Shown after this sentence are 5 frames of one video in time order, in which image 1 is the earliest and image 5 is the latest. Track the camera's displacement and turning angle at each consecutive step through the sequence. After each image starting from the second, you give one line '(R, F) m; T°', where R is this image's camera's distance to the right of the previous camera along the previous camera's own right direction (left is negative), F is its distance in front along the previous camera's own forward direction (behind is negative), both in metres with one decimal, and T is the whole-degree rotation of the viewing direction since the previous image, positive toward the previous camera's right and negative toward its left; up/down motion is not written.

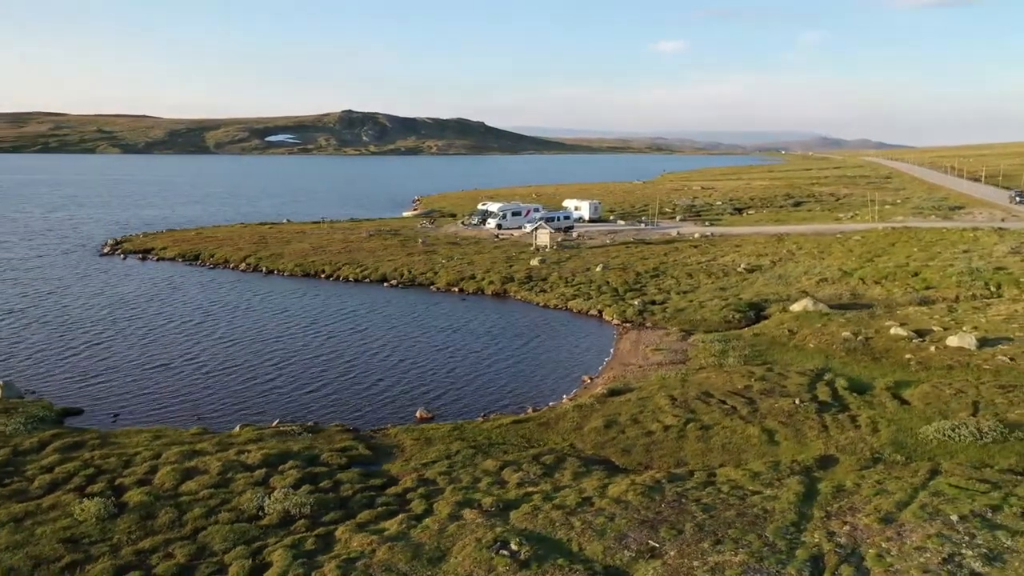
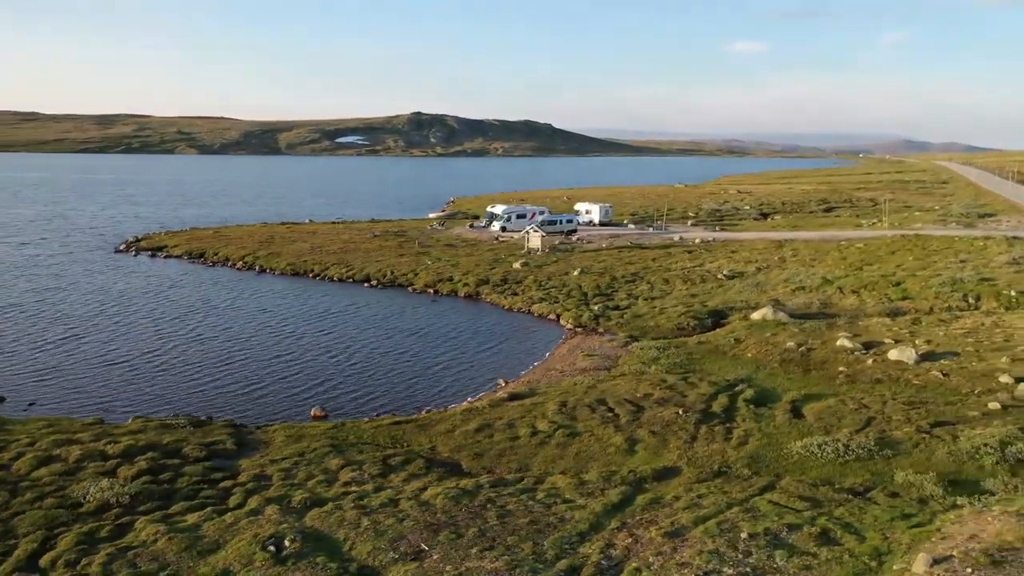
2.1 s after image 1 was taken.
(+6.2, 0.0) m; -5°
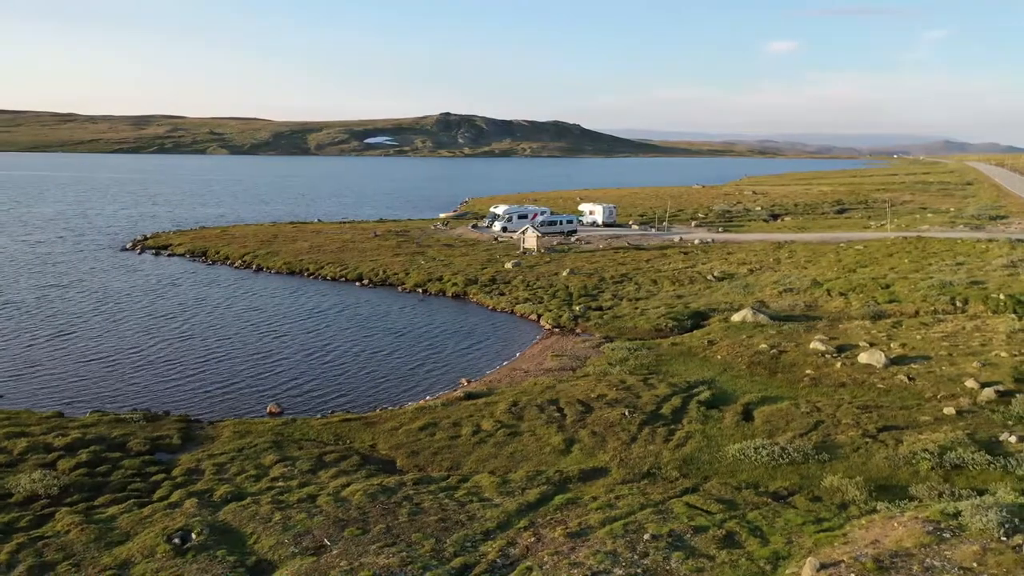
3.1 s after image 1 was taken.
(+2.7, 0.0) m; -2°
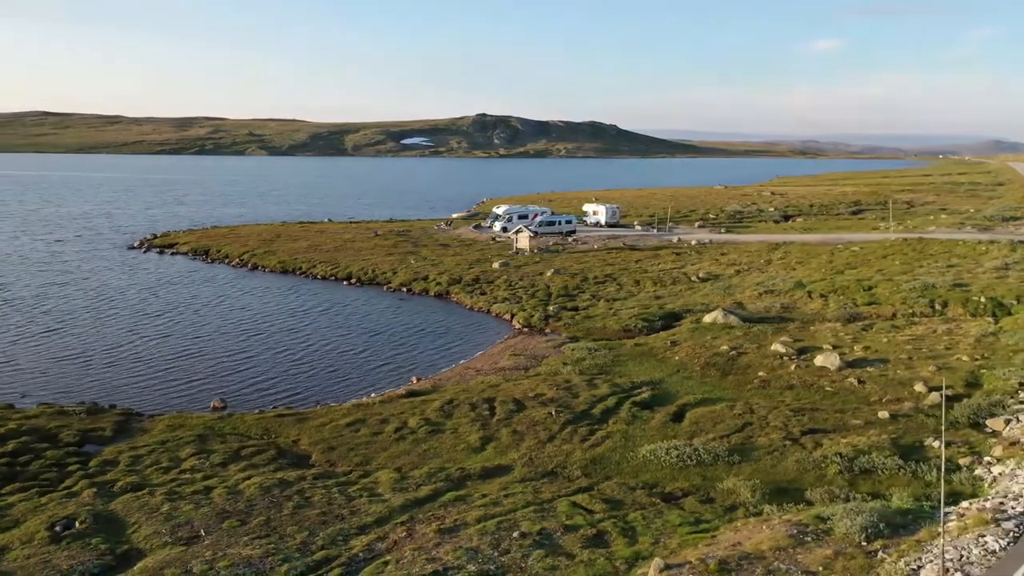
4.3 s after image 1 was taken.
(+3.6, 0.0) m; -2°
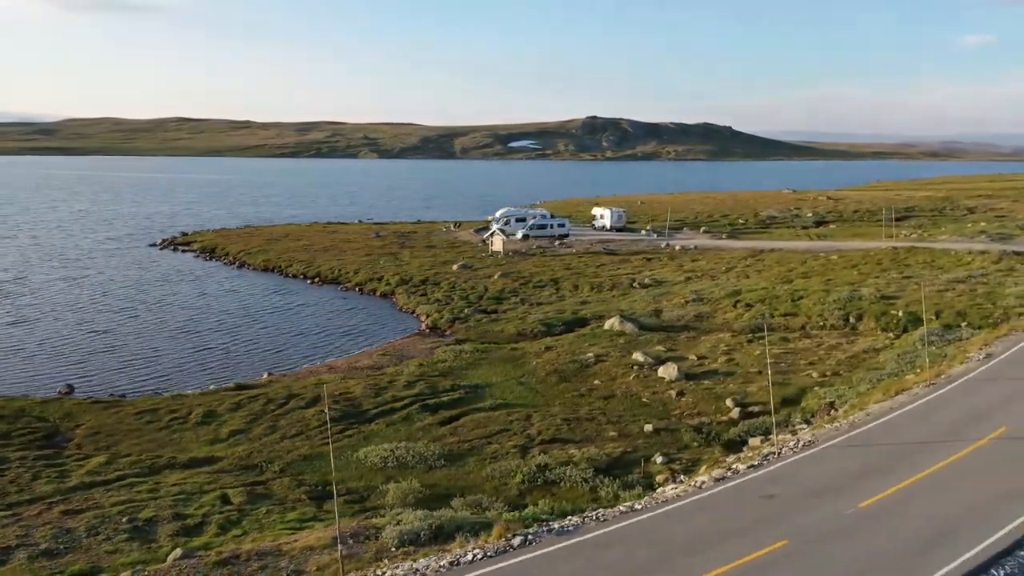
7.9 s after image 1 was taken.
(+11.3, +0.4) m; -7°
